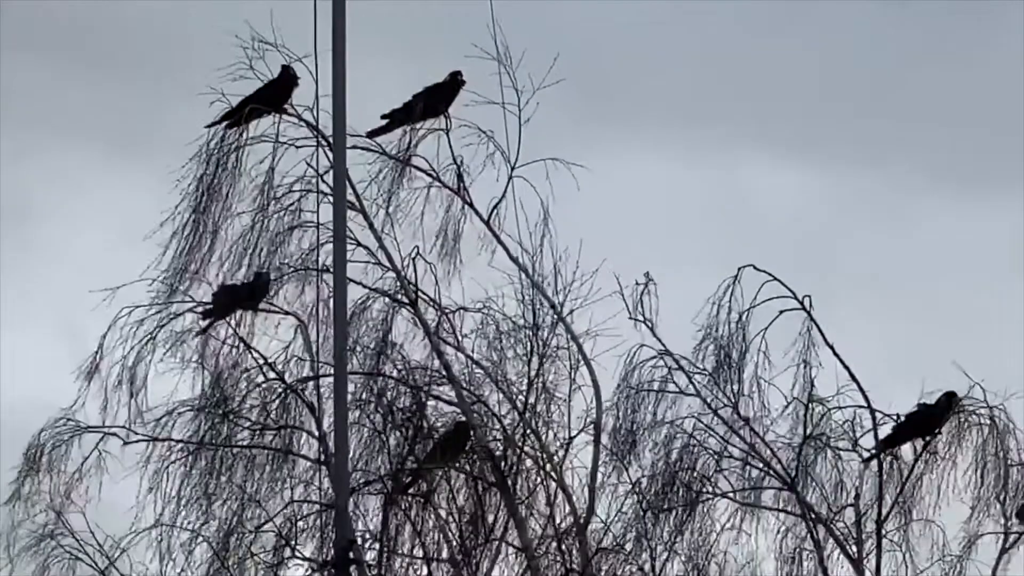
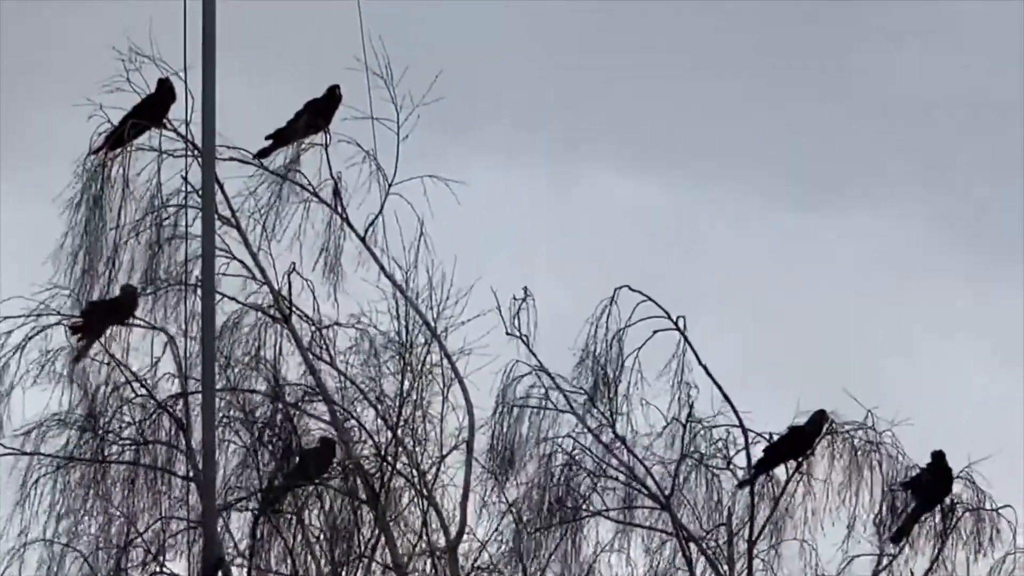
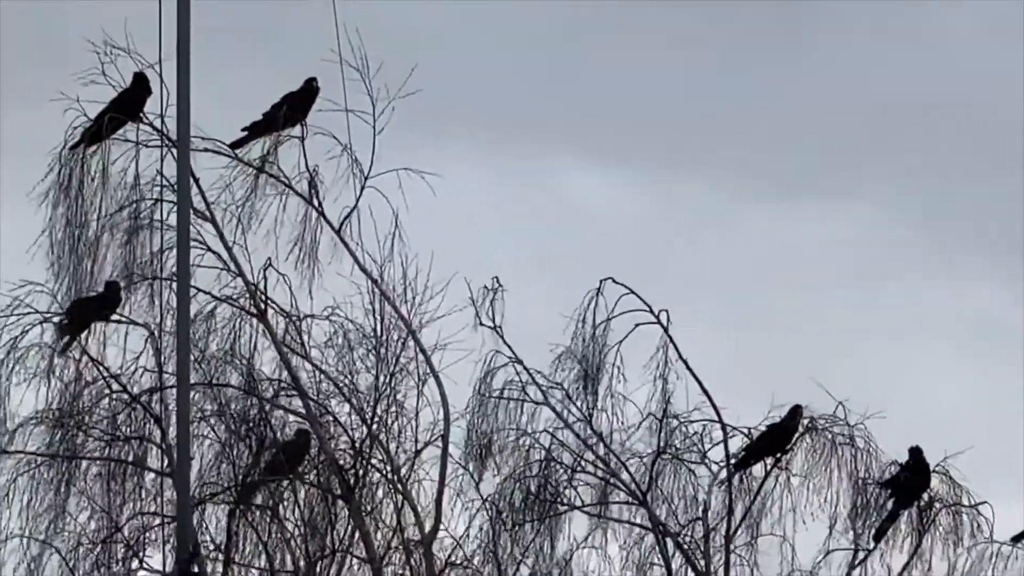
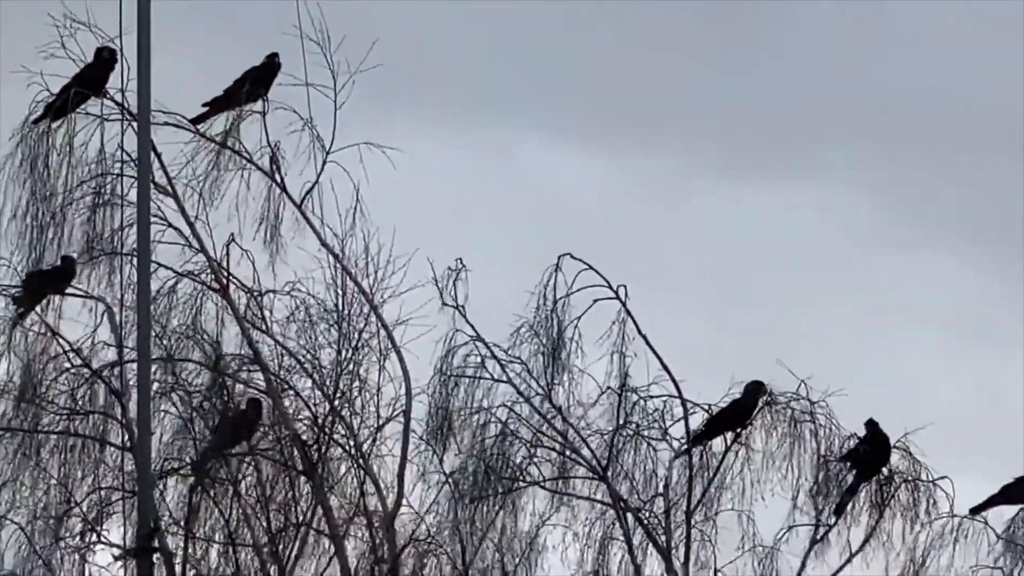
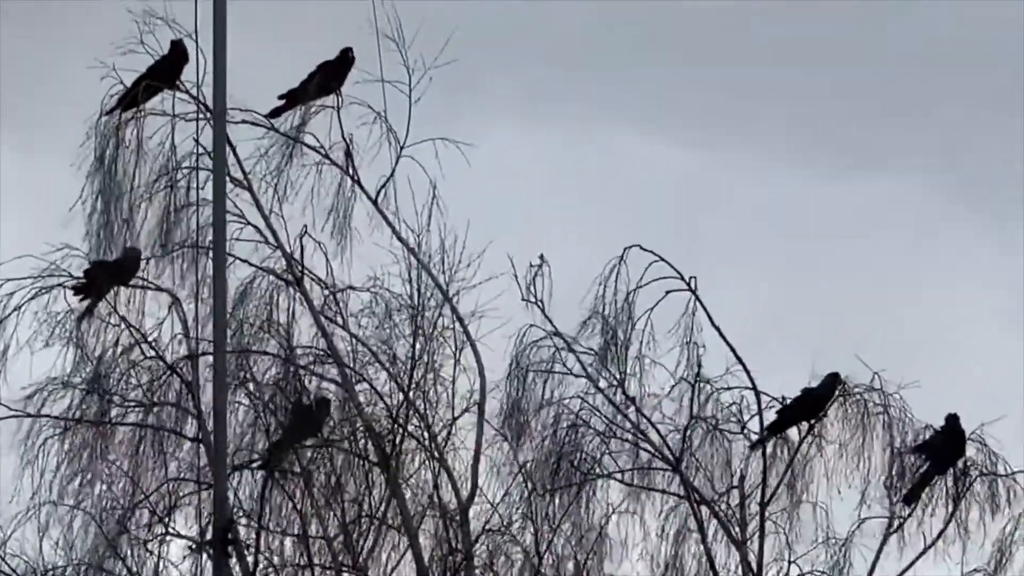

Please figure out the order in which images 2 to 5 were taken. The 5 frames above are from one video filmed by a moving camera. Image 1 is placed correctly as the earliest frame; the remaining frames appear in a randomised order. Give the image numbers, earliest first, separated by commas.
5, 2, 3, 4
